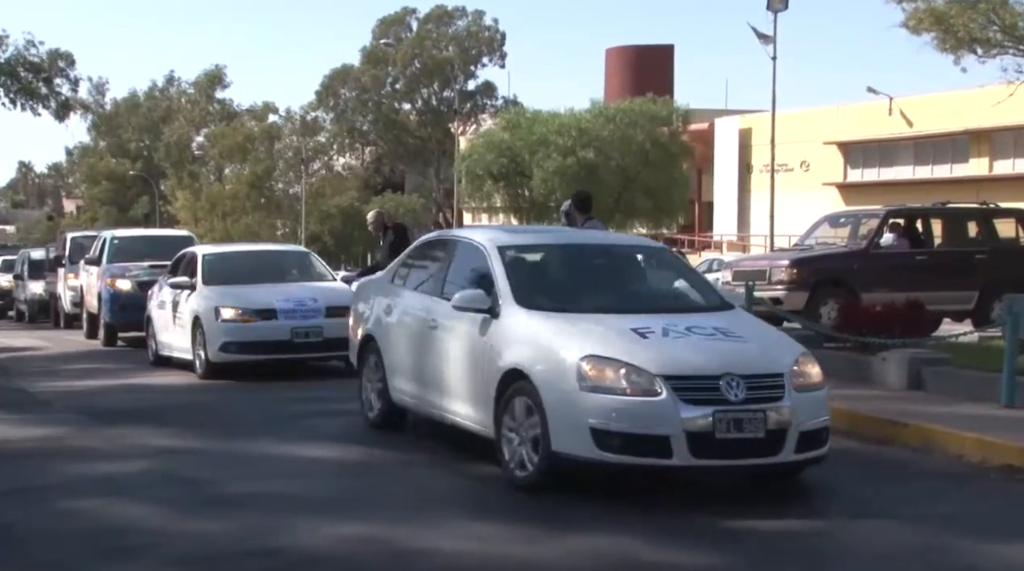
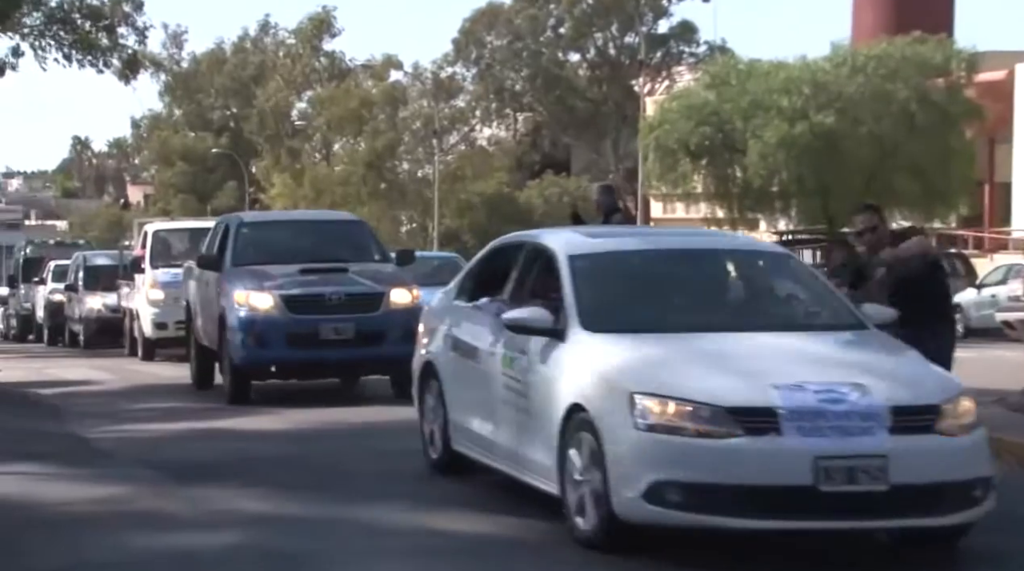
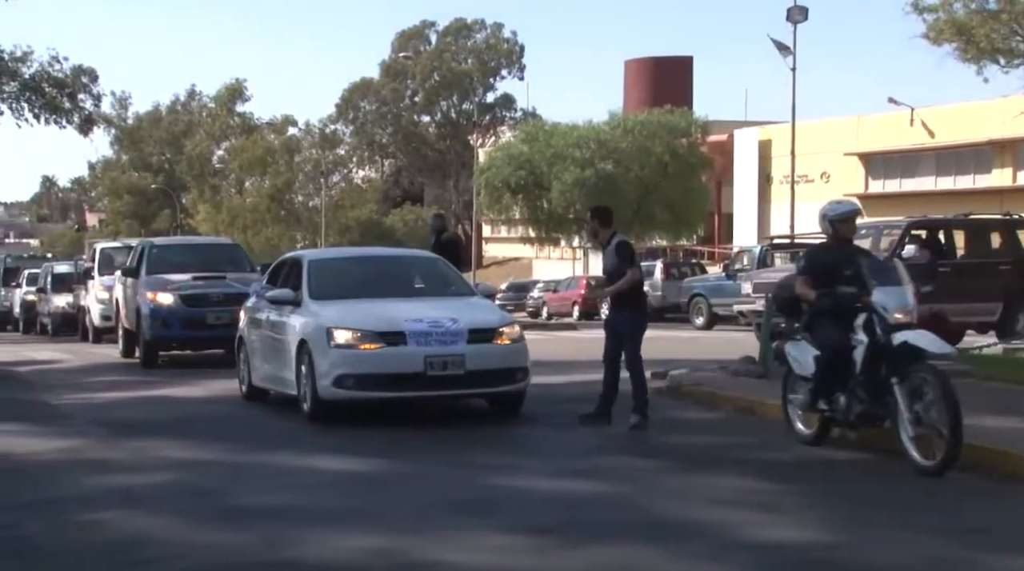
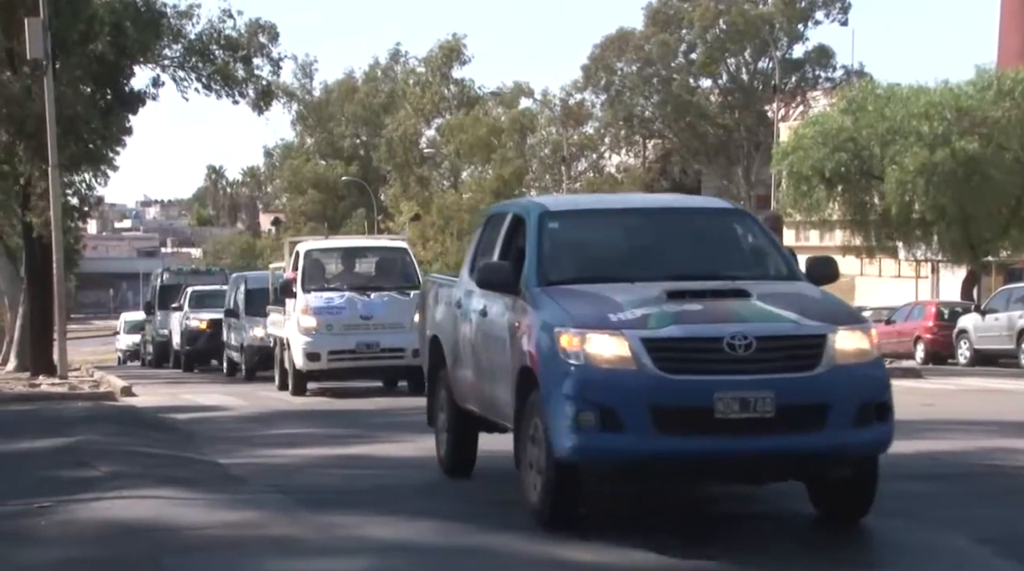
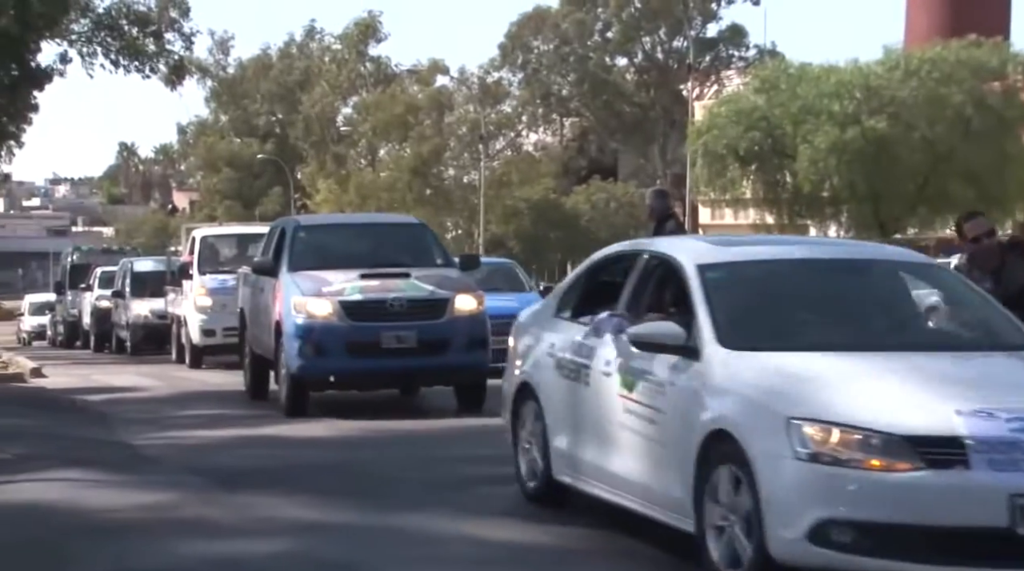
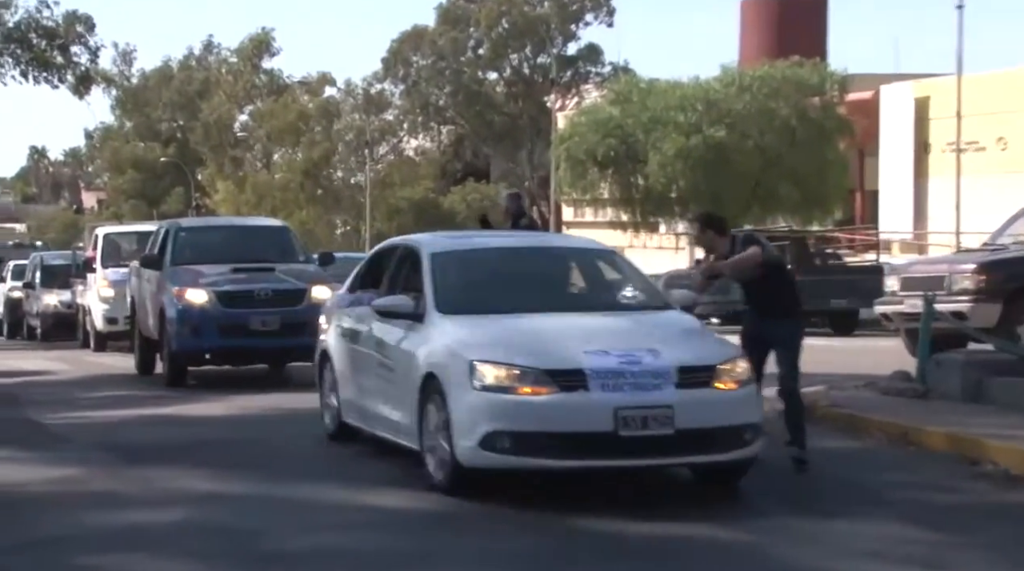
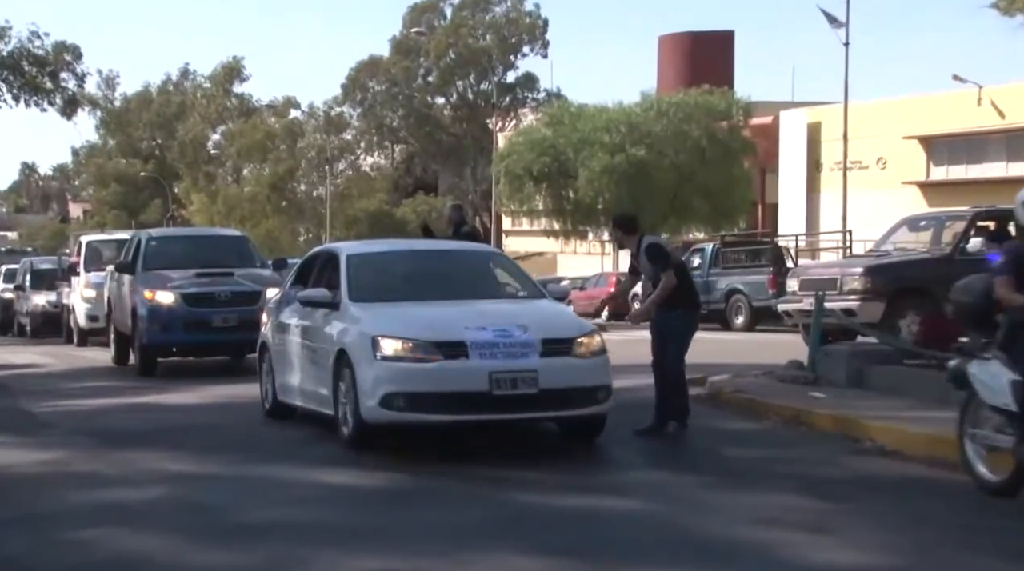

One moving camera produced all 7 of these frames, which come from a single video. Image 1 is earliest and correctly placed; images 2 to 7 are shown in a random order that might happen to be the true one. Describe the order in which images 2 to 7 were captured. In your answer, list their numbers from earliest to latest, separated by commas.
3, 7, 6, 2, 5, 4
